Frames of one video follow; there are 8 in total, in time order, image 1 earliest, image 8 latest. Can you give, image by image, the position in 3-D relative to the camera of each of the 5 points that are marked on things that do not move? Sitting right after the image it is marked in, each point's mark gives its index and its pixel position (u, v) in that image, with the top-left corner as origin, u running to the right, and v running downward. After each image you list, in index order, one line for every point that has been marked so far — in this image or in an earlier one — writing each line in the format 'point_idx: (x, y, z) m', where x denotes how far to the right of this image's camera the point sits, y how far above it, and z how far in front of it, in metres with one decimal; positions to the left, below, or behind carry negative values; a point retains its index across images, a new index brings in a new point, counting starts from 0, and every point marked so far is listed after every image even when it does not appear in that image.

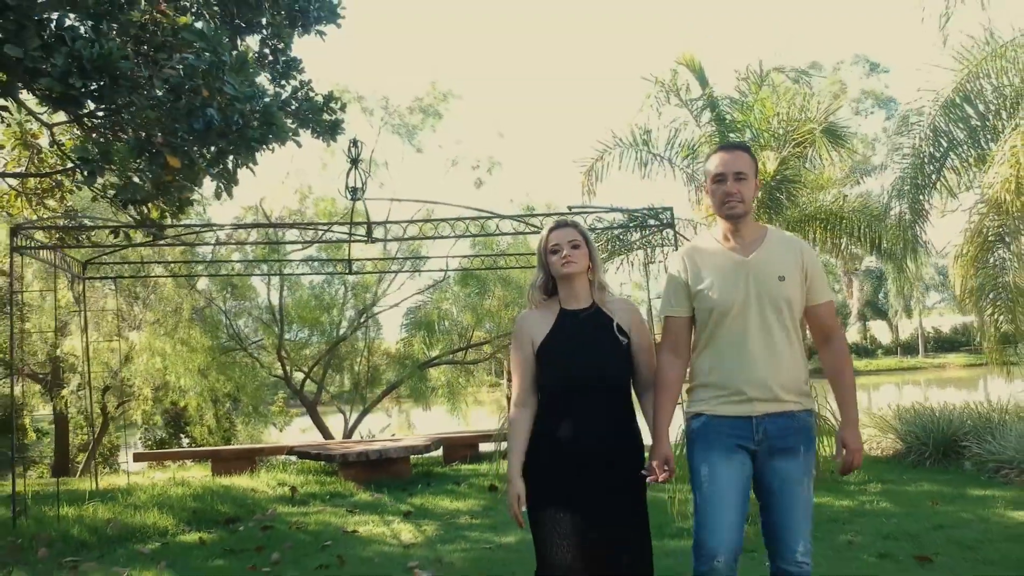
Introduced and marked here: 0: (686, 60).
0: (+2.1, +2.8, +10.7) m
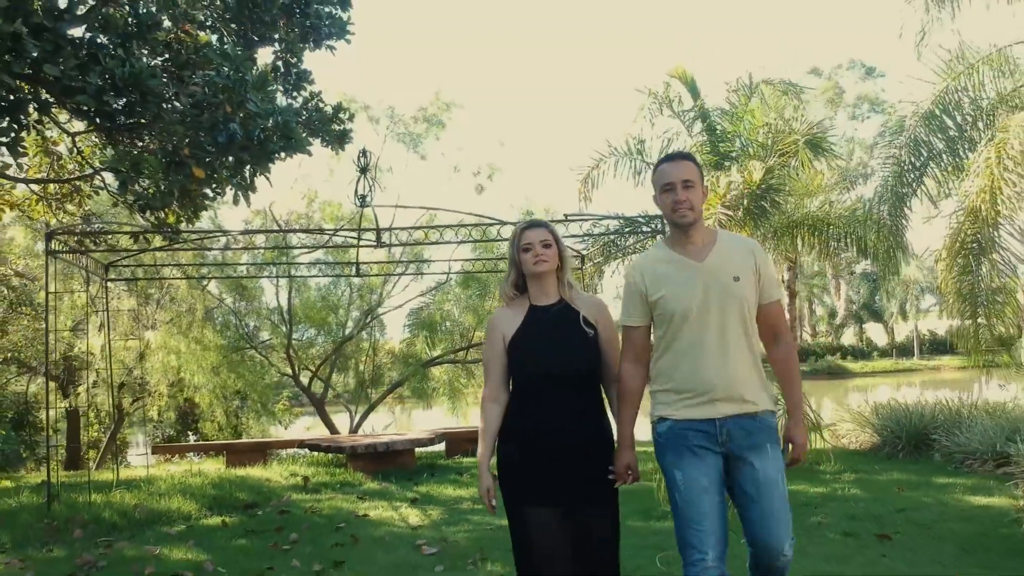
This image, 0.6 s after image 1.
0: (+2.1, +2.8, +11.2) m
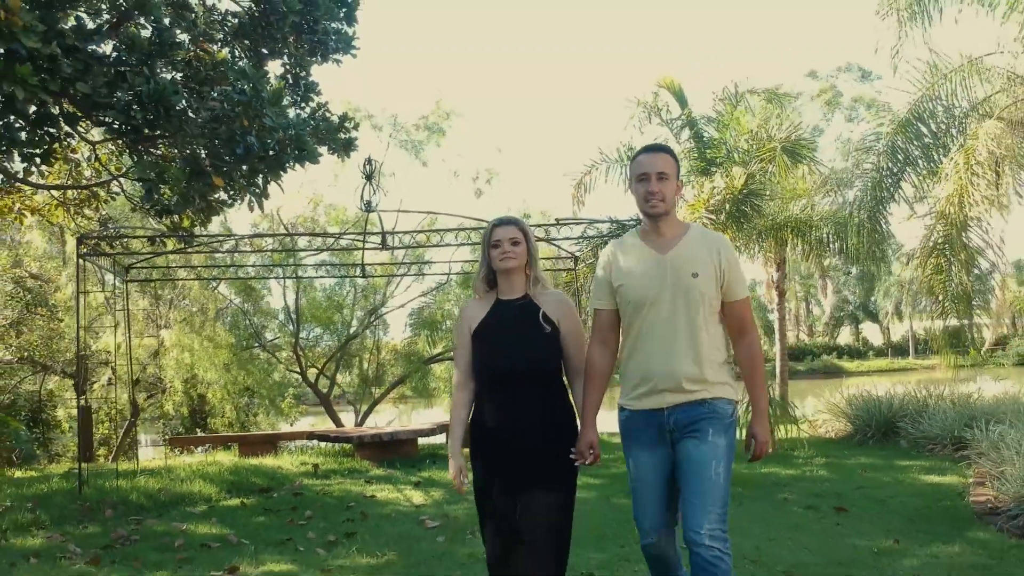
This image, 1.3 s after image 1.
0: (+2.1, +2.8, +11.8) m
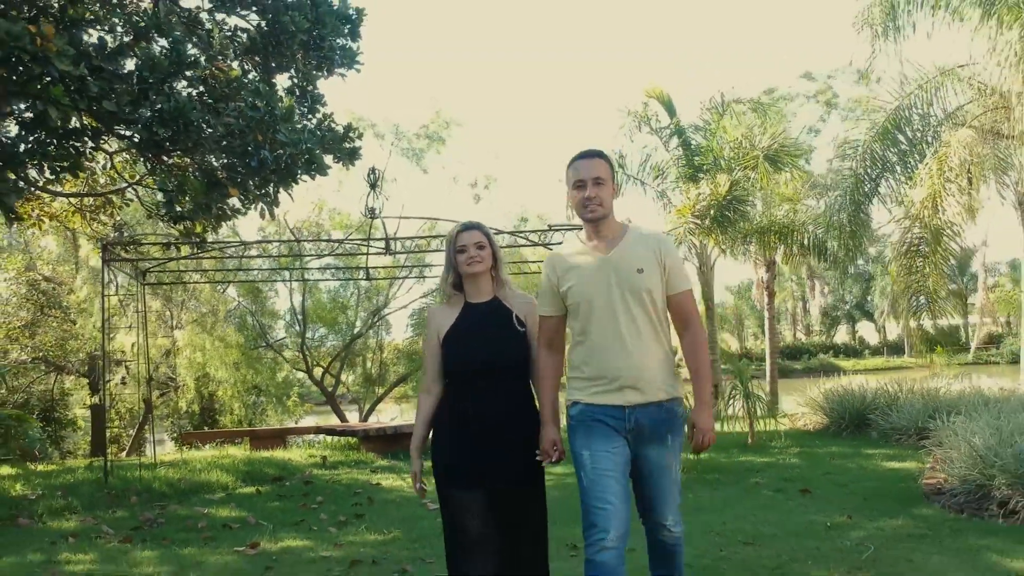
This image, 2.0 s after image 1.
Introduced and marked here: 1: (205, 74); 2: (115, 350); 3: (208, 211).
0: (+2.1, +2.8, +12.3) m
1: (-2.5, +1.8, +6.9) m
2: (-6.8, -1.1, +14.7) m
3: (-2.4, +0.6, +6.9) m
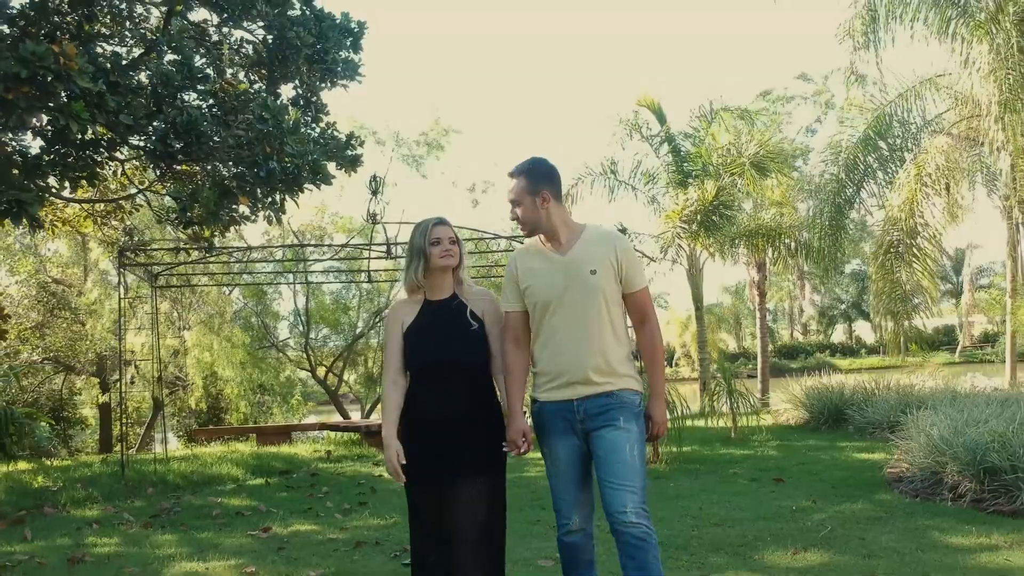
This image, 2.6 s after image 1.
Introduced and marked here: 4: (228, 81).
0: (+2.0, +2.8, +12.8) m
1: (-2.5, +1.7, +7.4) m
2: (-6.8, -1.1, +15.2) m
3: (-2.5, +0.6, +7.3) m
4: (-2.5, +1.9, +7.5) m
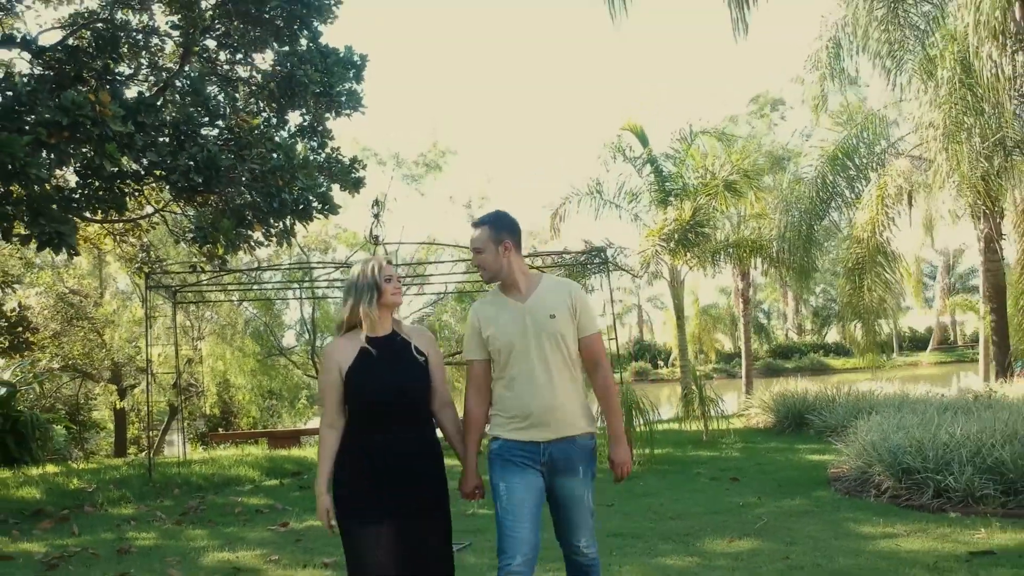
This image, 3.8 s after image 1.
0: (+1.9, +2.6, +13.7) m
1: (-2.7, +1.5, +8.3) m
2: (-6.9, -1.3, +16.1) m
3: (-2.6, +0.4, +8.2) m
4: (-2.6, +1.7, +8.4) m
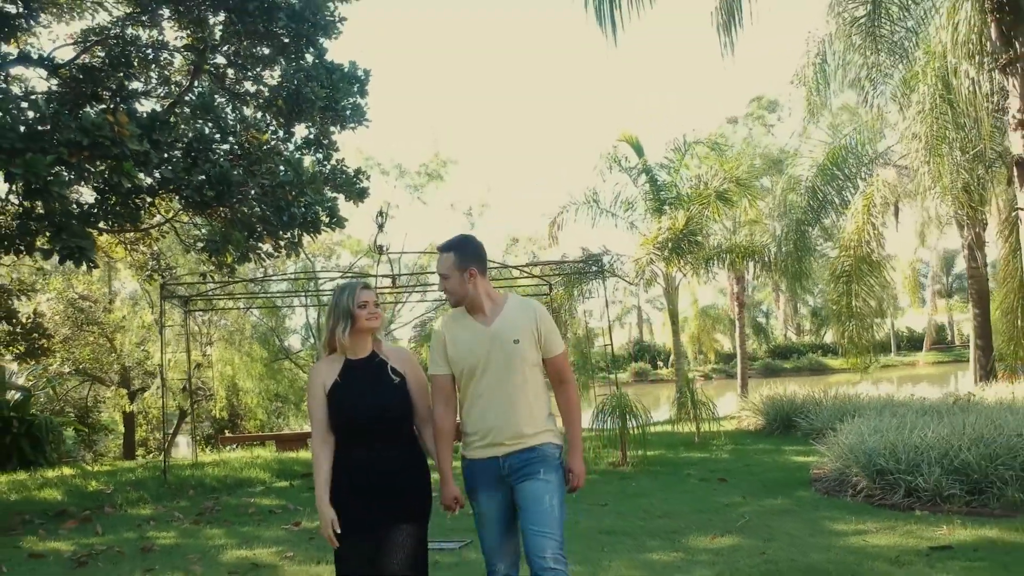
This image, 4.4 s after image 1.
0: (+1.9, +2.5, +14.1) m
1: (-2.7, +1.4, +8.7) m
2: (-6.9, -1.4, +16.6) m
3: (-2.6, +0.2, +8.7) m
4: (-2.6, +1.6, +8.9) m
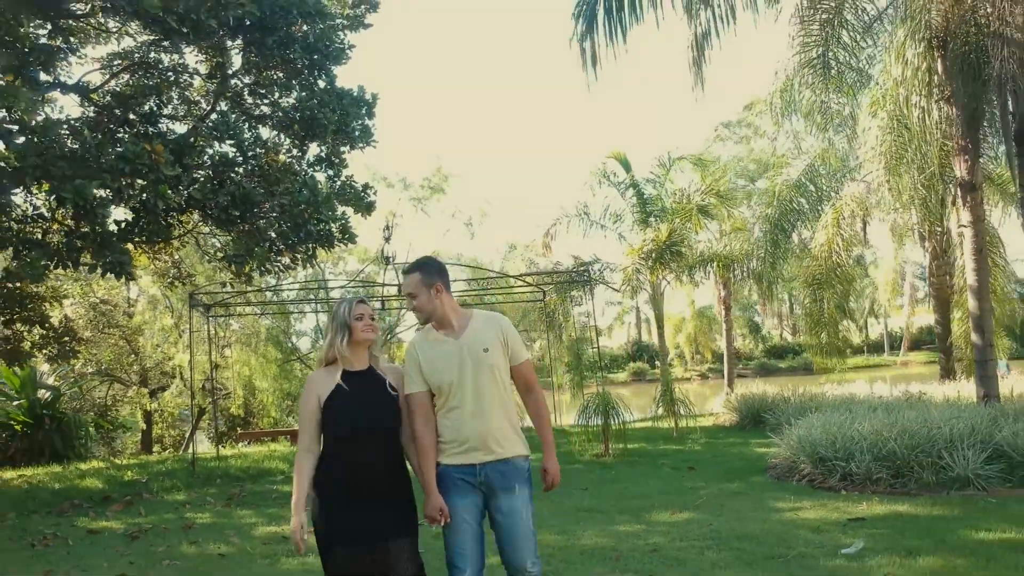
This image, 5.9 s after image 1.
0: (+1.8, +2.4, +15.2) m
1: (-2.8, +1.3, +9.8) m
2: (-7.0, -1.6, +17.7) m
3: (-2.7, +0.1, +9.7) m
4: (-2.7, +1.5, +9.9) m
